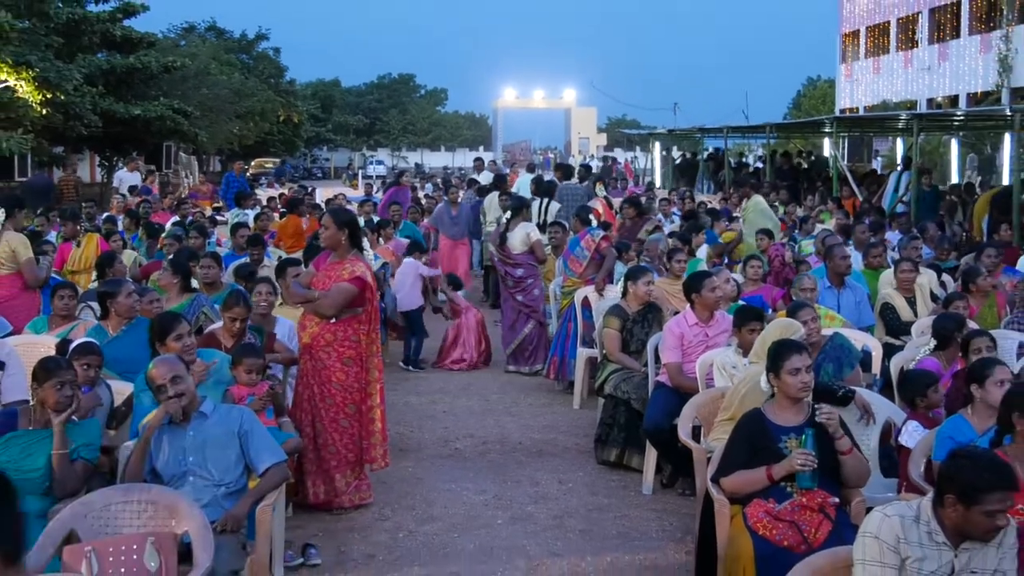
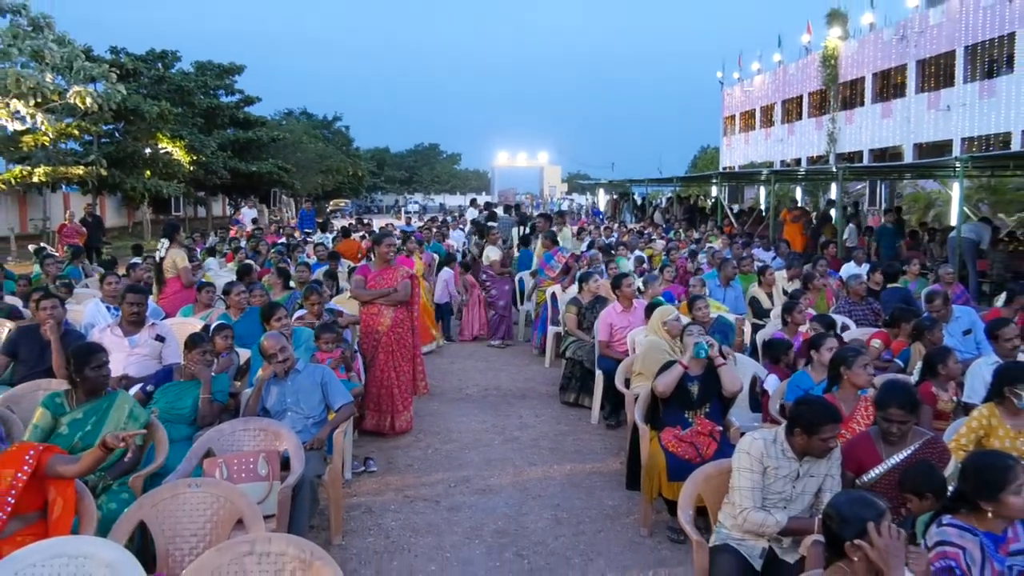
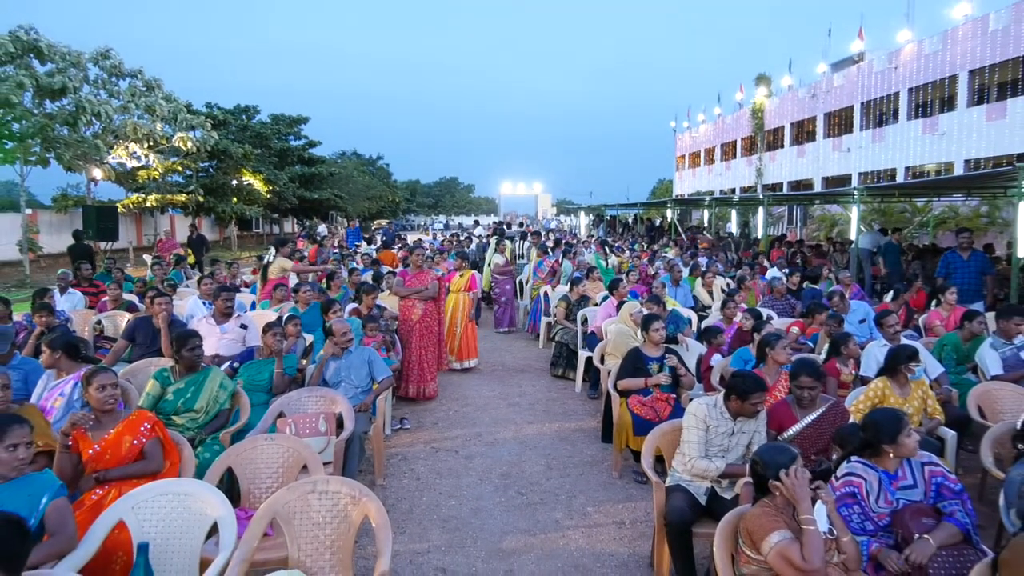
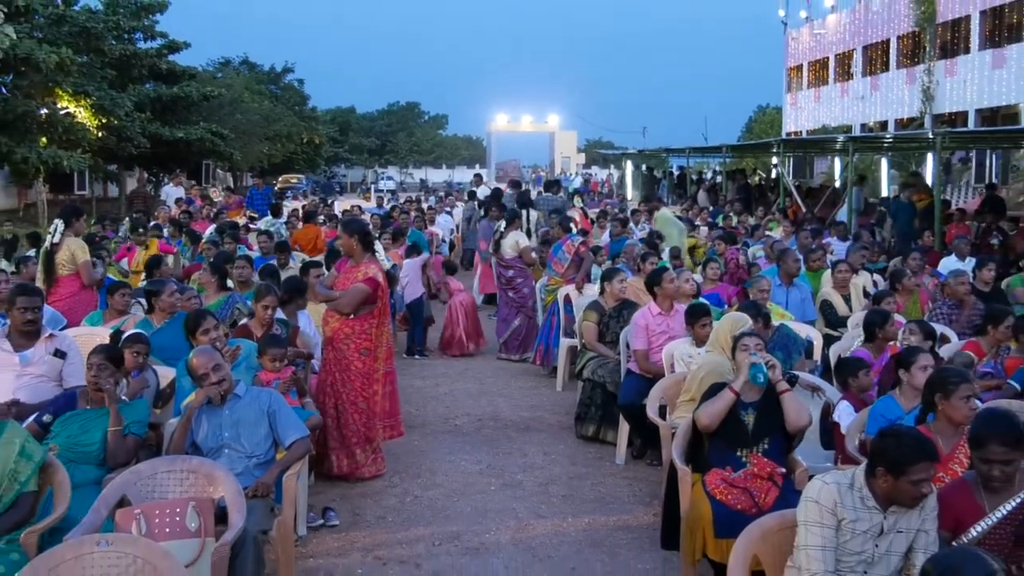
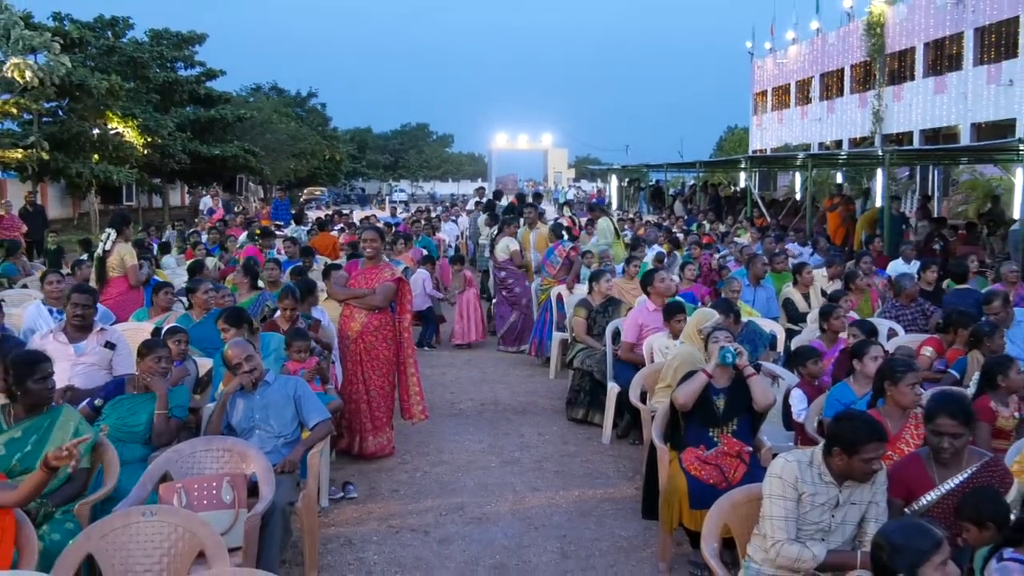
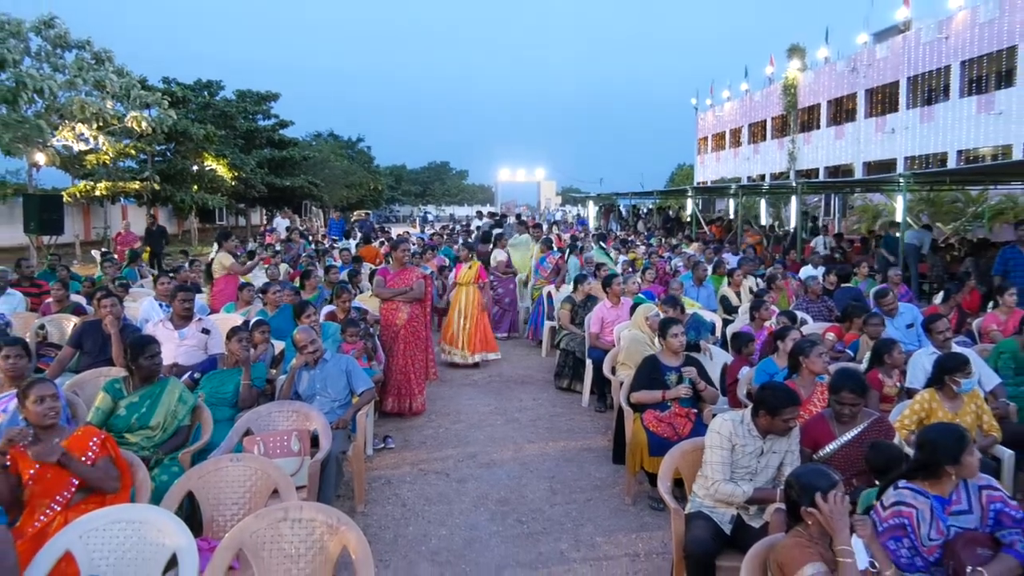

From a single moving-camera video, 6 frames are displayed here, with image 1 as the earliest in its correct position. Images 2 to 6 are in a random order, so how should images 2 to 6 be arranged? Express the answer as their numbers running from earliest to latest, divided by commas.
4, 5, 2, 6, 3
